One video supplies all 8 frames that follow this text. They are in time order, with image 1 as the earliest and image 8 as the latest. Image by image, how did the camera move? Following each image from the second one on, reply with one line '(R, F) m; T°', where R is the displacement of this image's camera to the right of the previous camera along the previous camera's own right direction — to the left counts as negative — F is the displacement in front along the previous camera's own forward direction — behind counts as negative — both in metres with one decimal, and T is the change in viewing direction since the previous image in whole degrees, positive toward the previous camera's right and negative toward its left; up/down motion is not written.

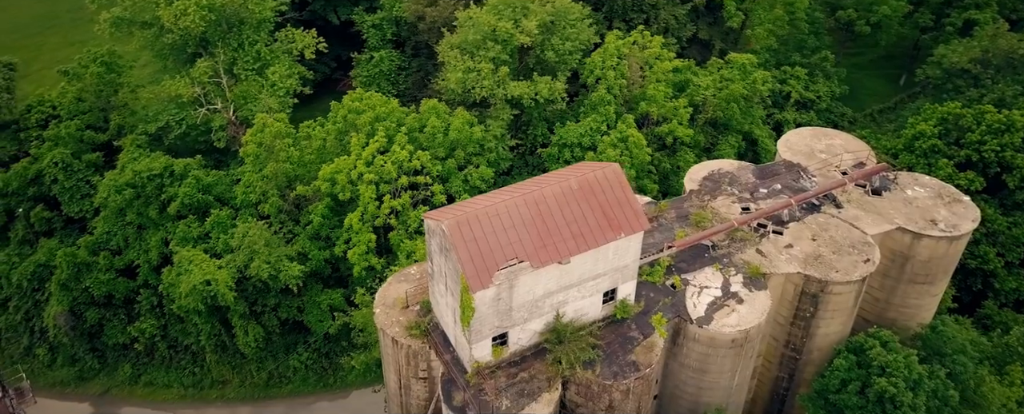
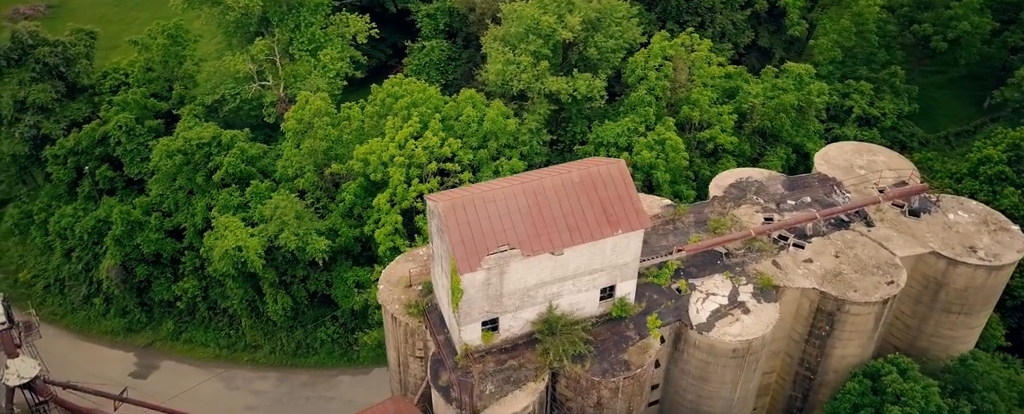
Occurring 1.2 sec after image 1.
(+2.6, -0.2) m; -6°
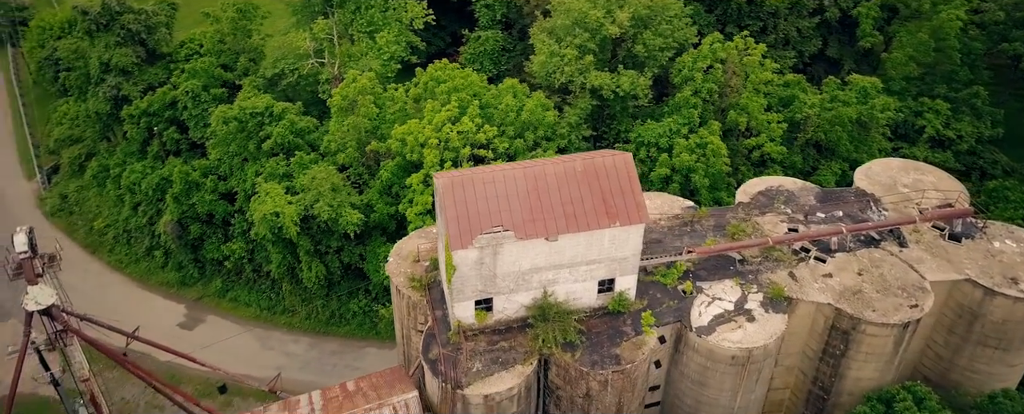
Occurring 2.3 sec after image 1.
(+2.8, -0.2) m; -7°
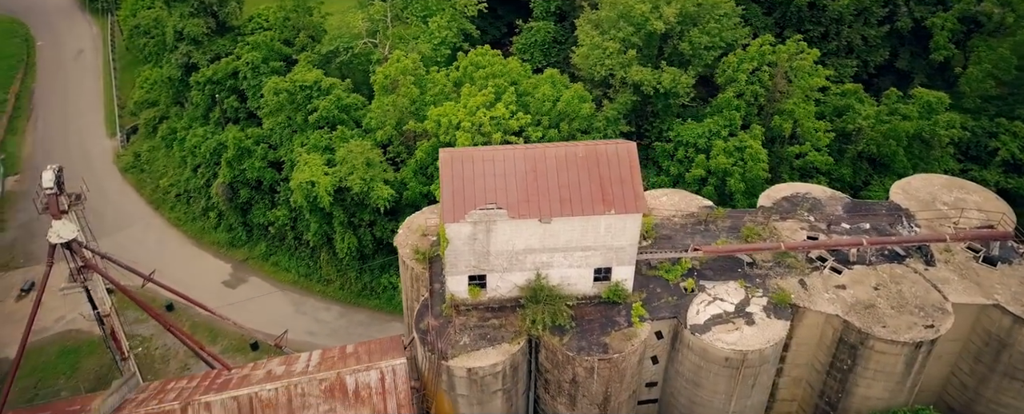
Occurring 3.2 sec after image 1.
(+2.8, -0.2) m; -6°
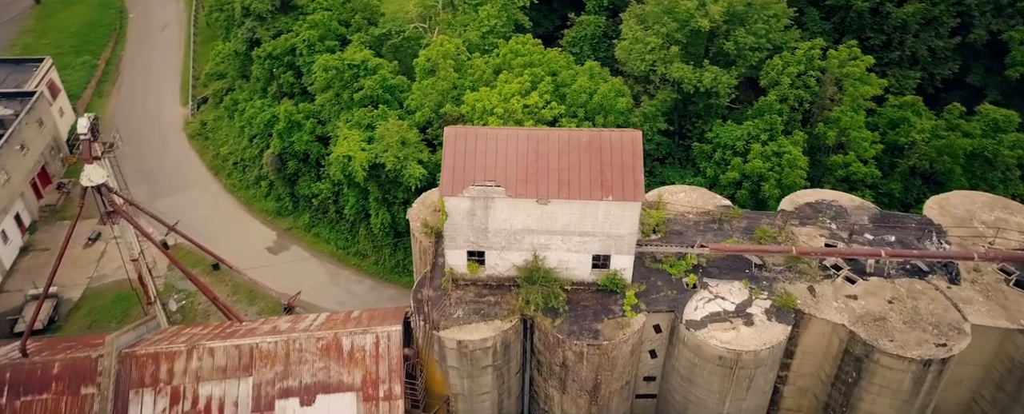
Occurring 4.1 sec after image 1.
(+2.6, -0.2) m; -6°
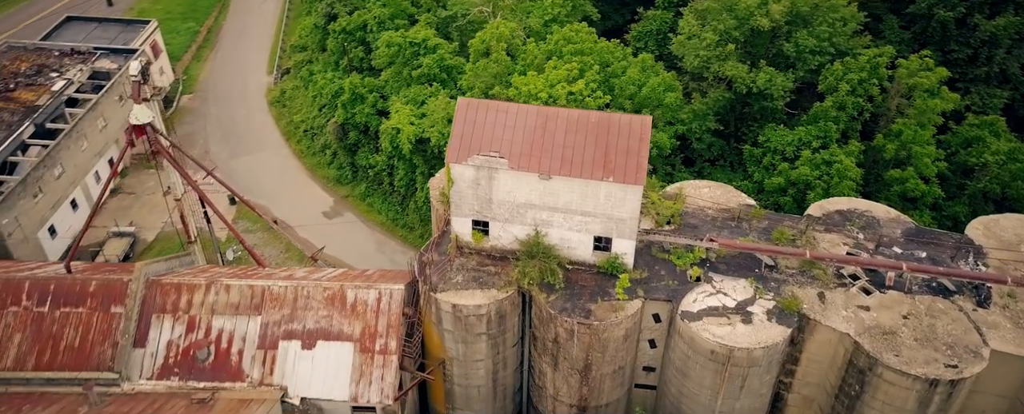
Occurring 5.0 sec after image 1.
(+3.2, -0.3) m; -8°
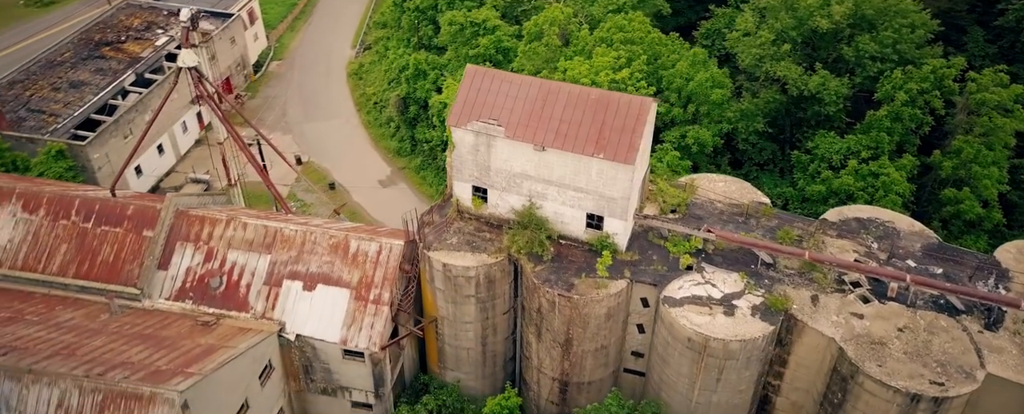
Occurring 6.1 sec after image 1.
(+3.9, -0.3) m; -8°
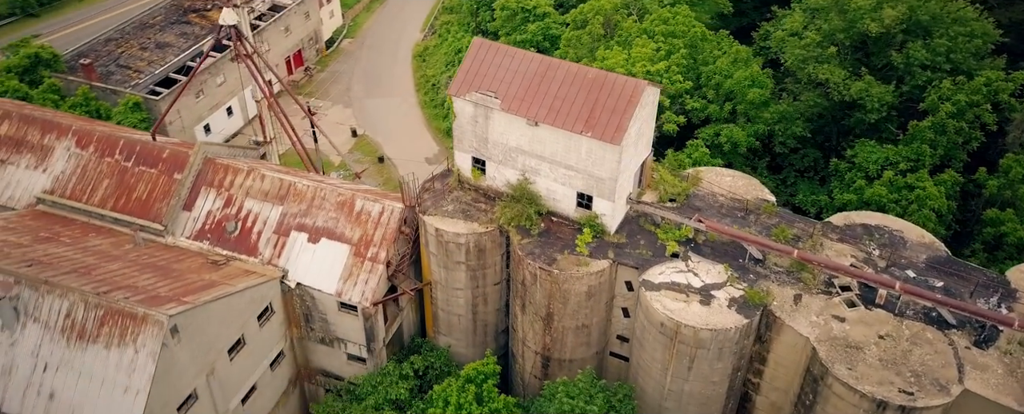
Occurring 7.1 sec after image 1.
(+3.6, -0.3) m; -7°
